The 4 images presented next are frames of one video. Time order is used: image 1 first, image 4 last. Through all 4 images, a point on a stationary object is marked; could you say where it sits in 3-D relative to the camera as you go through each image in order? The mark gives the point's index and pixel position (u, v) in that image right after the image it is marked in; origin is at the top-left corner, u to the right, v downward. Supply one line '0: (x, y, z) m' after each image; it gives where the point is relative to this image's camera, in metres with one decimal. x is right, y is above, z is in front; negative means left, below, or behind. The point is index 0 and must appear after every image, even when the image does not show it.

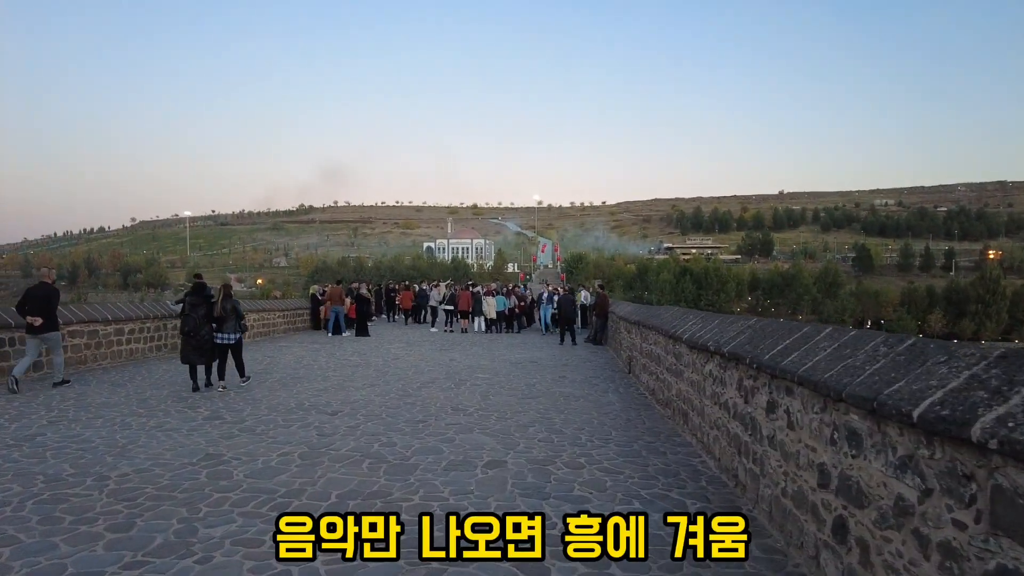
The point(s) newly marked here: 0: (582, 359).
0: (+1.8, -1.8, +16.3) m
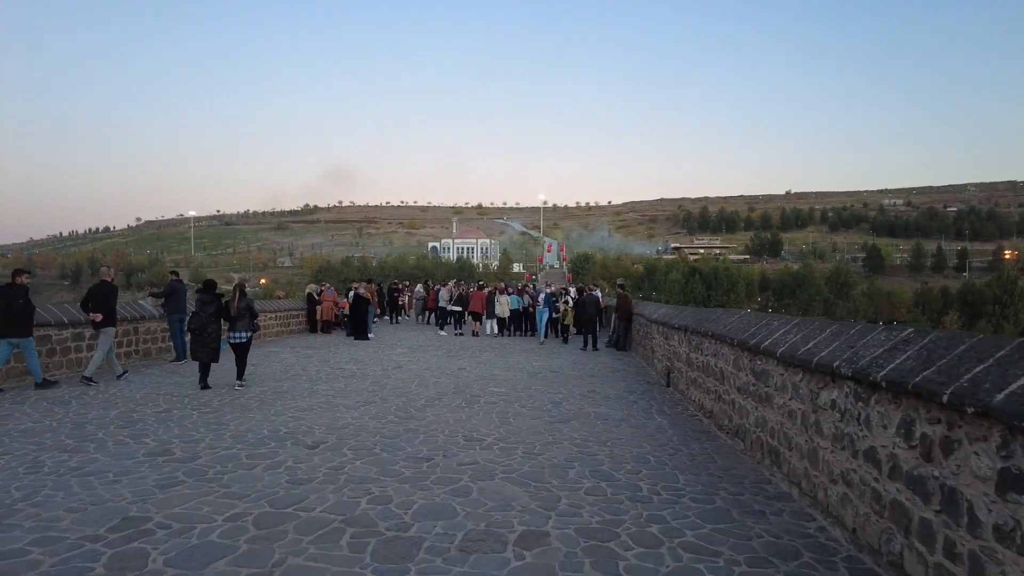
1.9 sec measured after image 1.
0: (+2.2, -1.8, +14.4) m
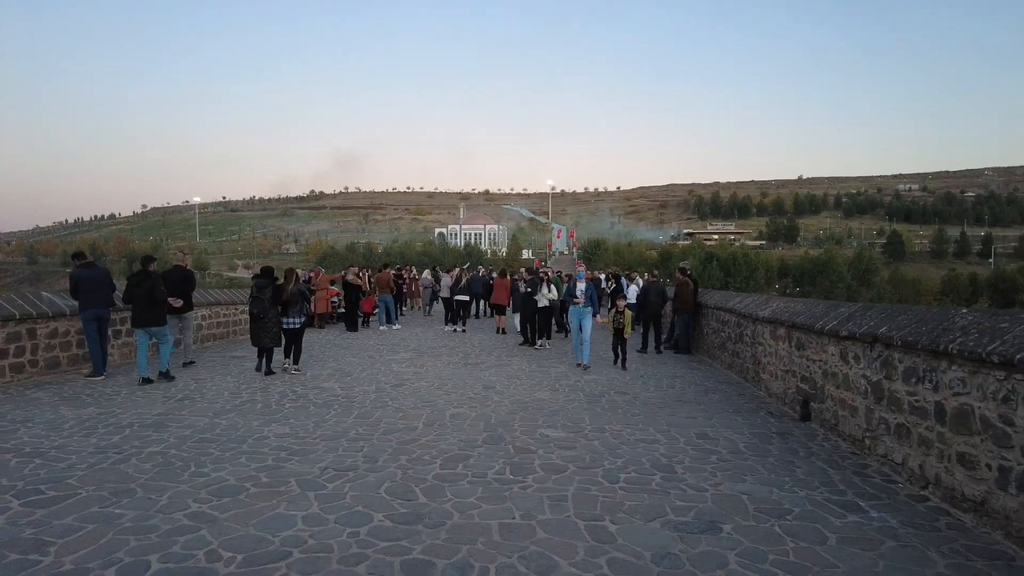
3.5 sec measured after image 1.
0: (+2.9, -1.5, +10.4) m
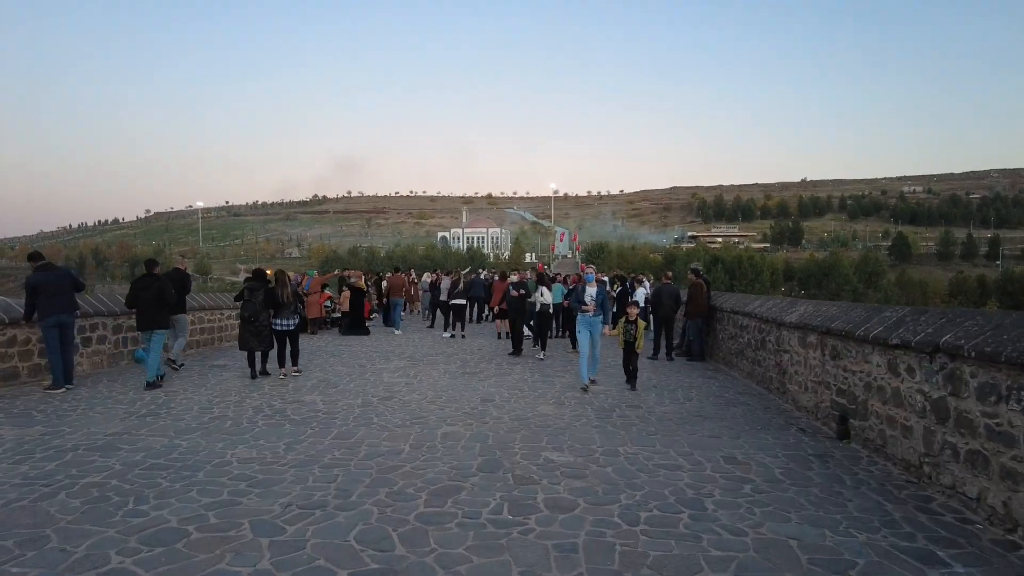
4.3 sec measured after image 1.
0: (+2.9, -1.6, +9.5) m
